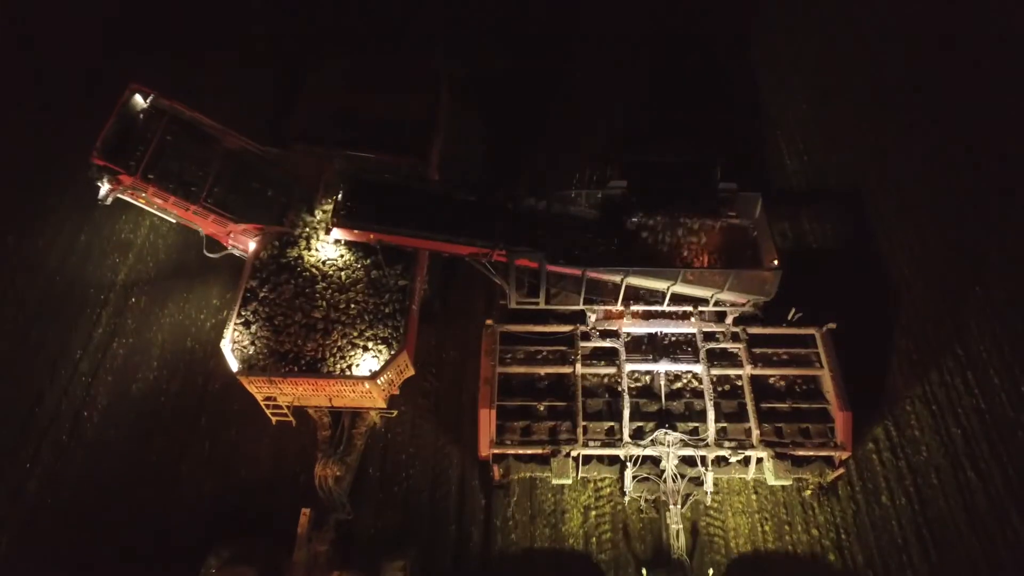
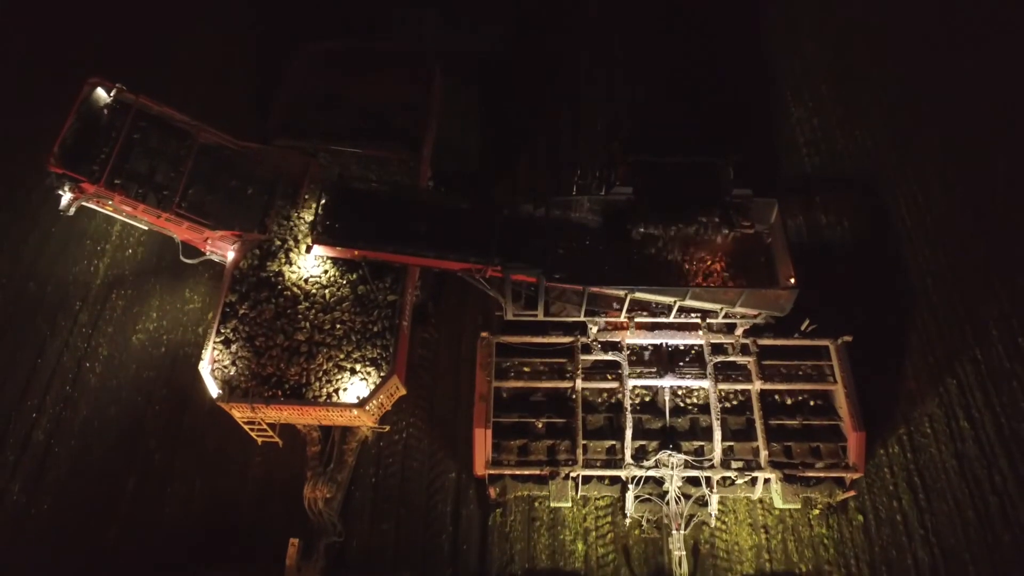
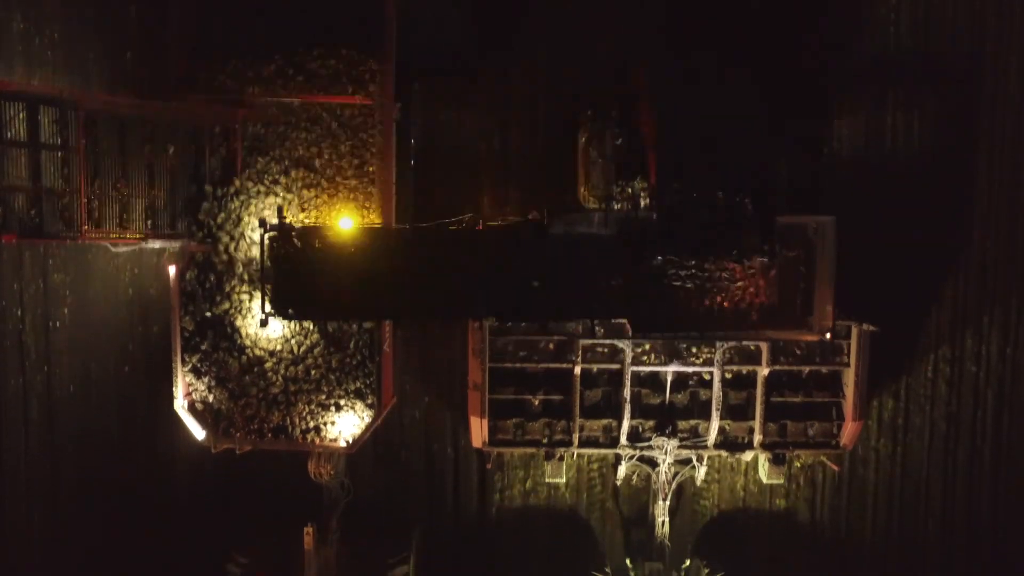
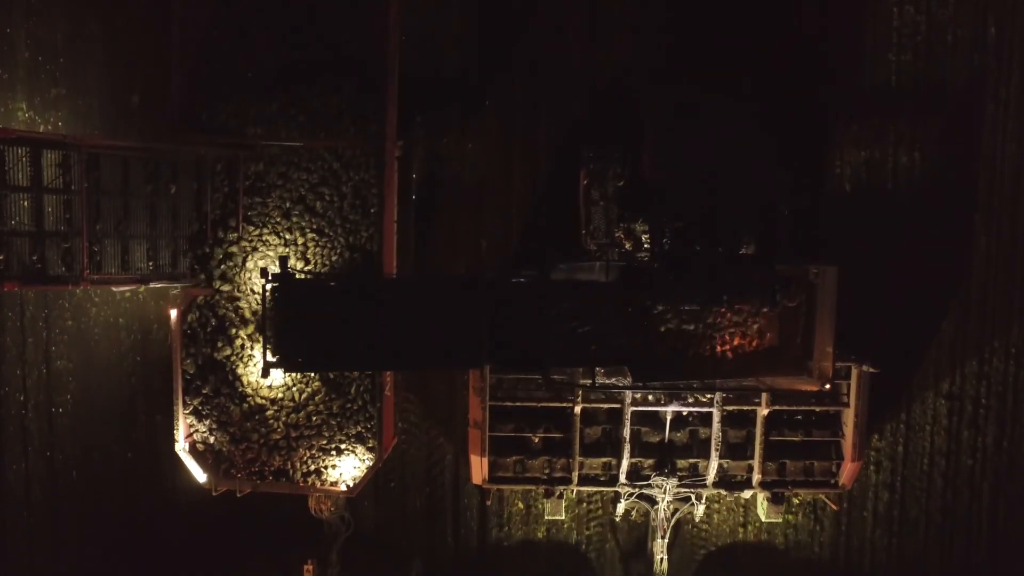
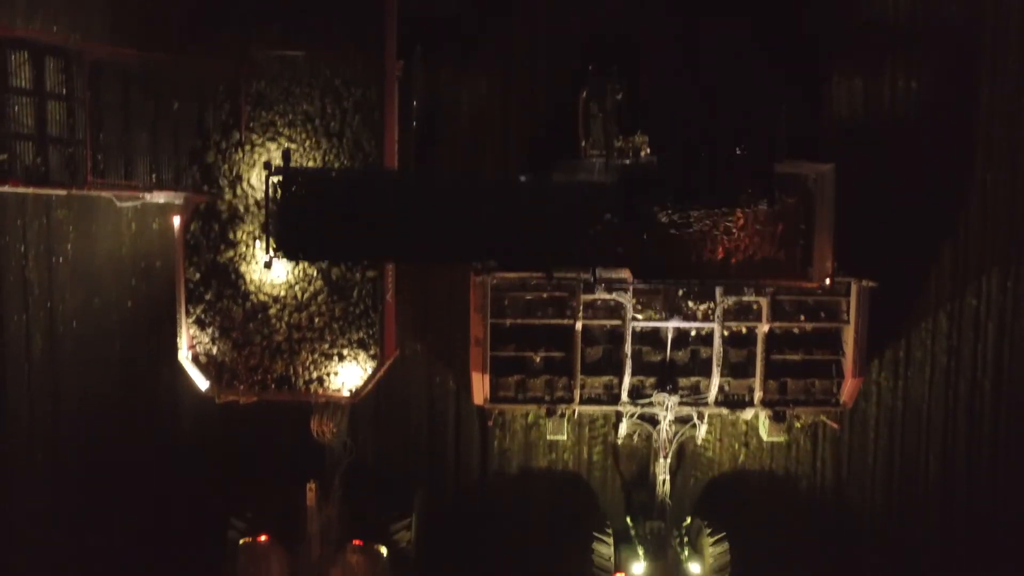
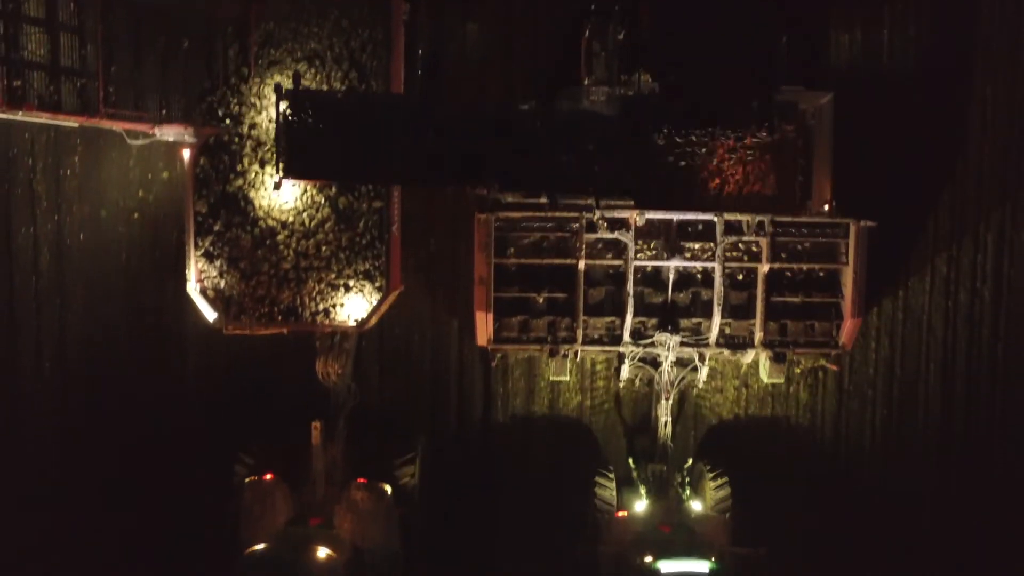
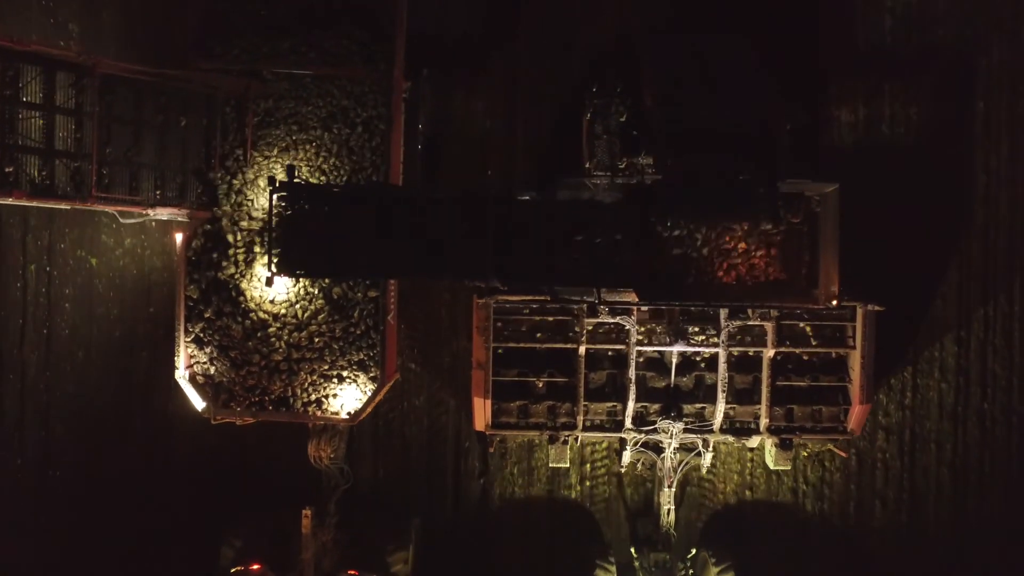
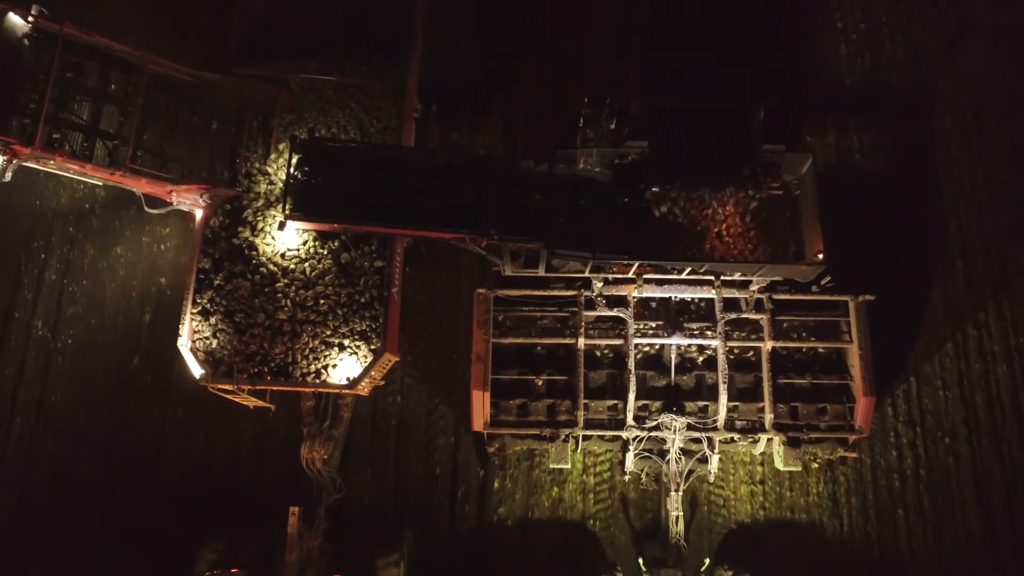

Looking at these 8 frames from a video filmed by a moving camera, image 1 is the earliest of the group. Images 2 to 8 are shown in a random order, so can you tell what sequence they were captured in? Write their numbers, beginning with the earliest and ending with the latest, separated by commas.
2, 8, 7, 4, 3, 5, 6
